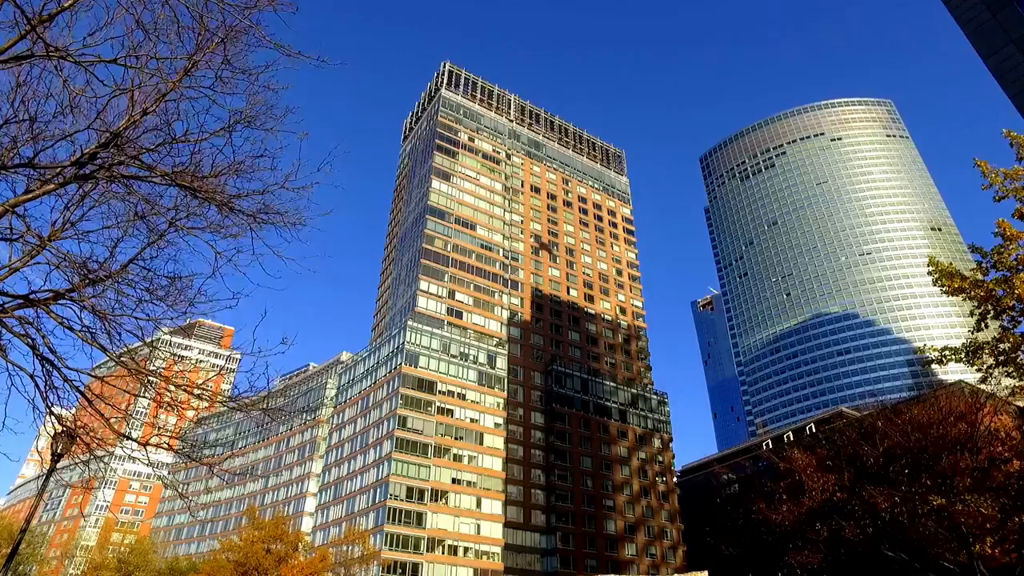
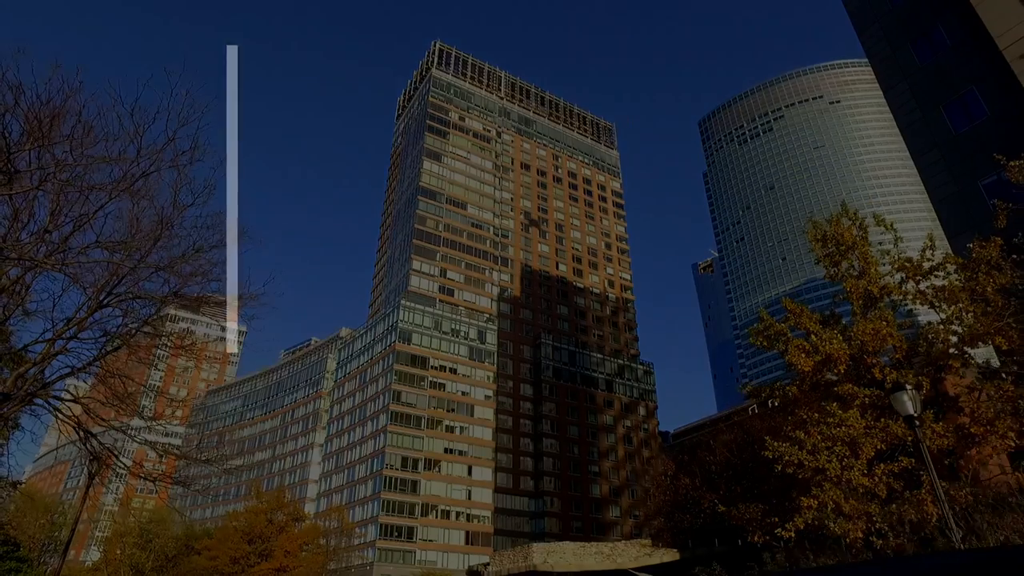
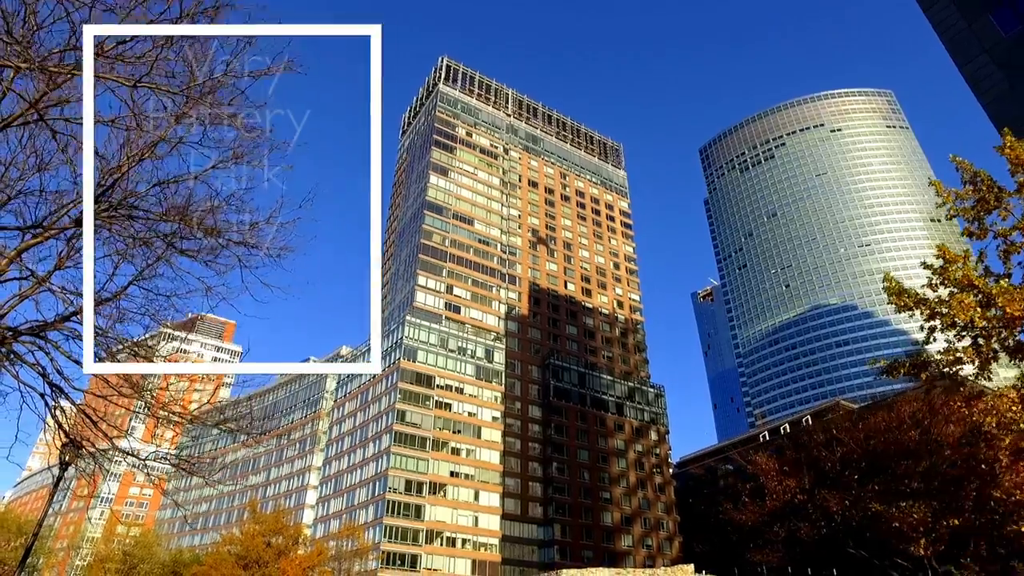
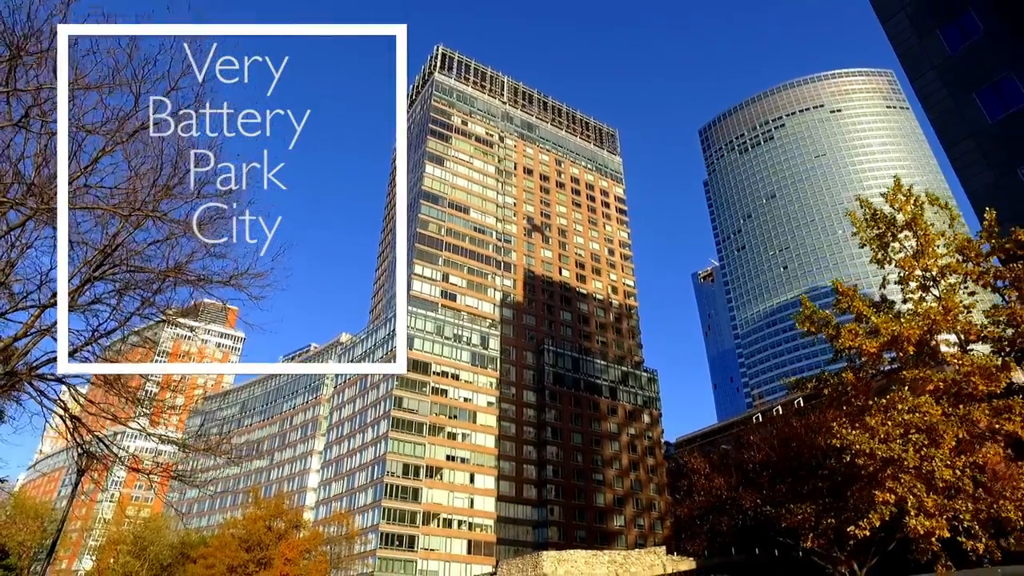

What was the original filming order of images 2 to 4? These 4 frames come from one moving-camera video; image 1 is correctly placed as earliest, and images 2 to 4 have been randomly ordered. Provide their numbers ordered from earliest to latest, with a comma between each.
3, 4, 2
